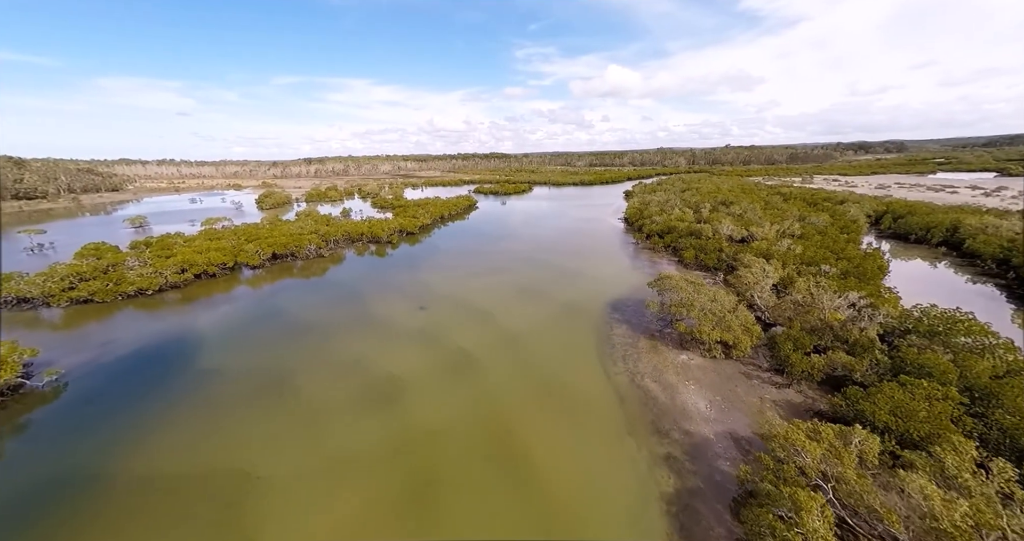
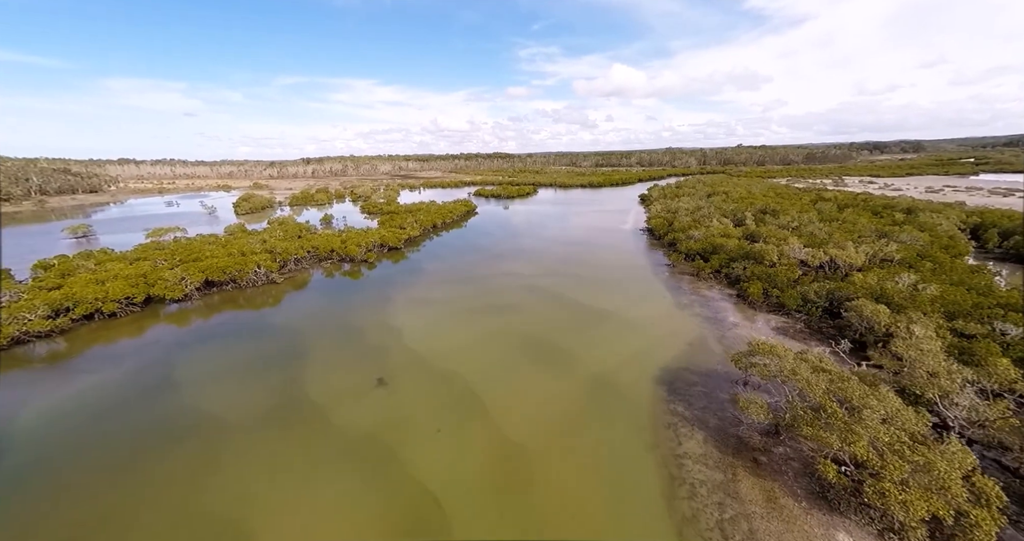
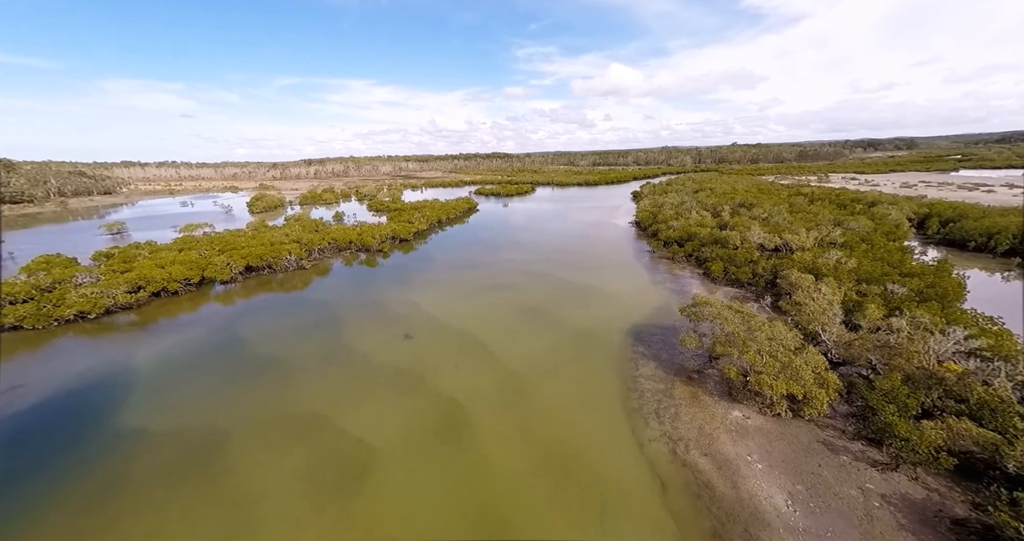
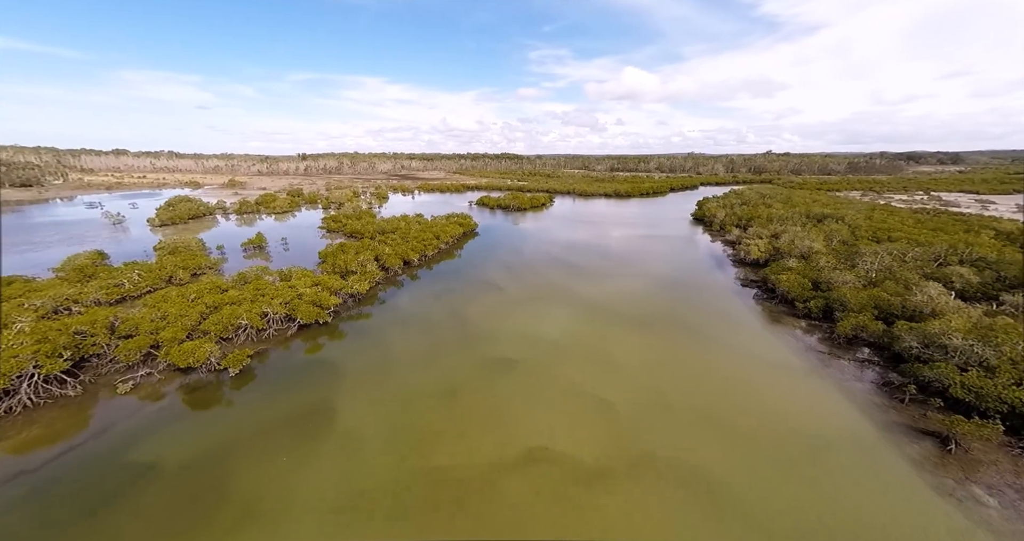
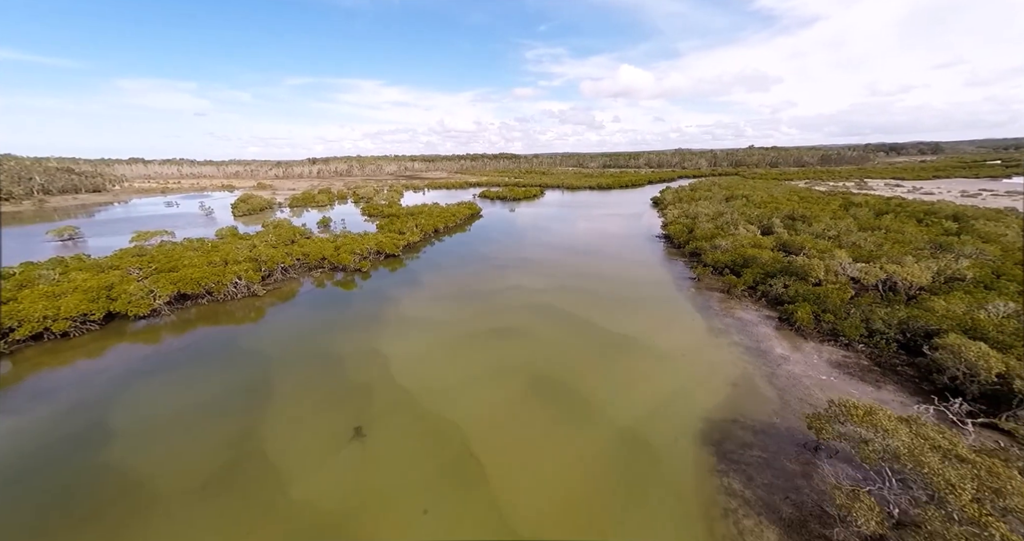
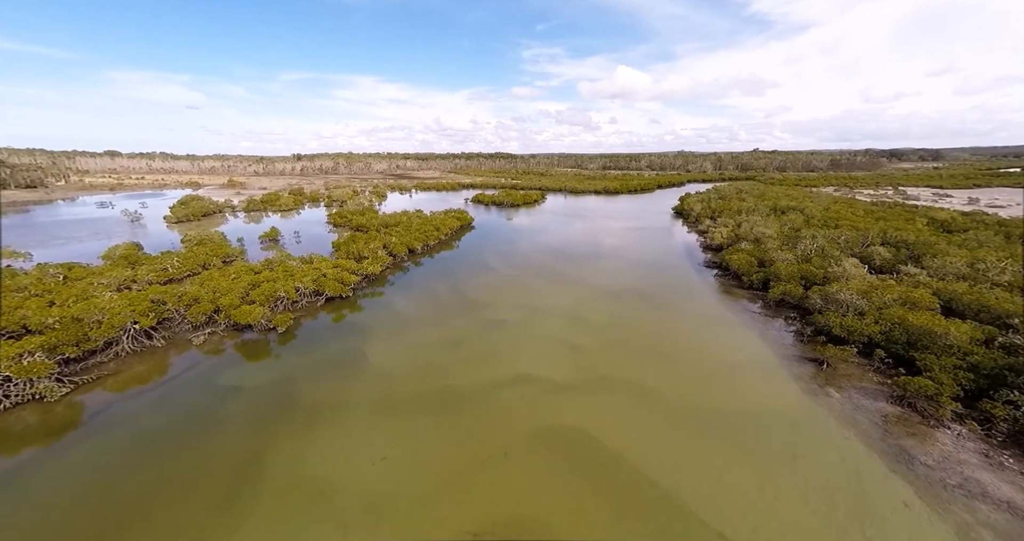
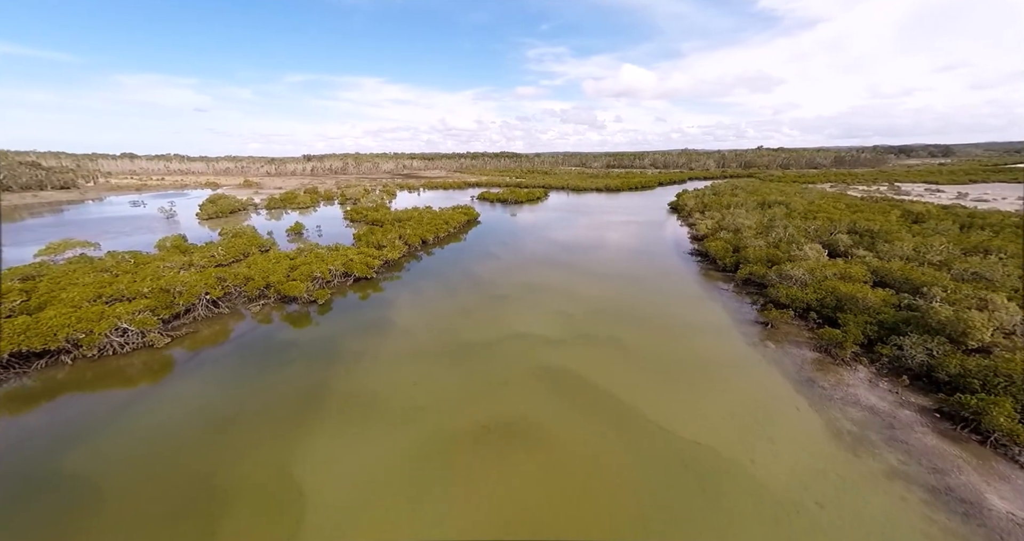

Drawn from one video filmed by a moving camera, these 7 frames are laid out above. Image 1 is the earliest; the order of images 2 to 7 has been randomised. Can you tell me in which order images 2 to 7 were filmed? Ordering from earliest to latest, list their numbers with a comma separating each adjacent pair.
3, 2, 5, 7, 6, 4
